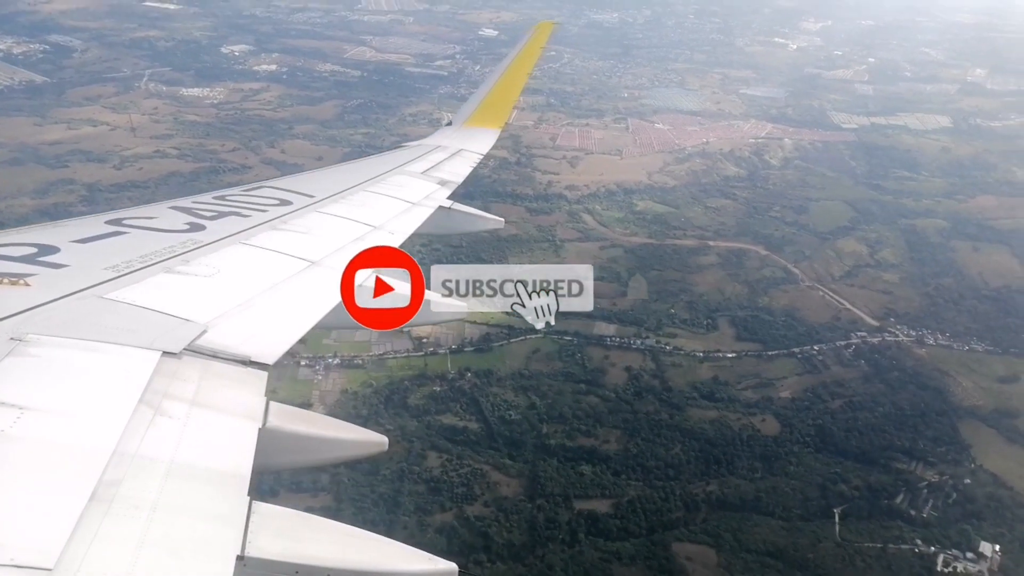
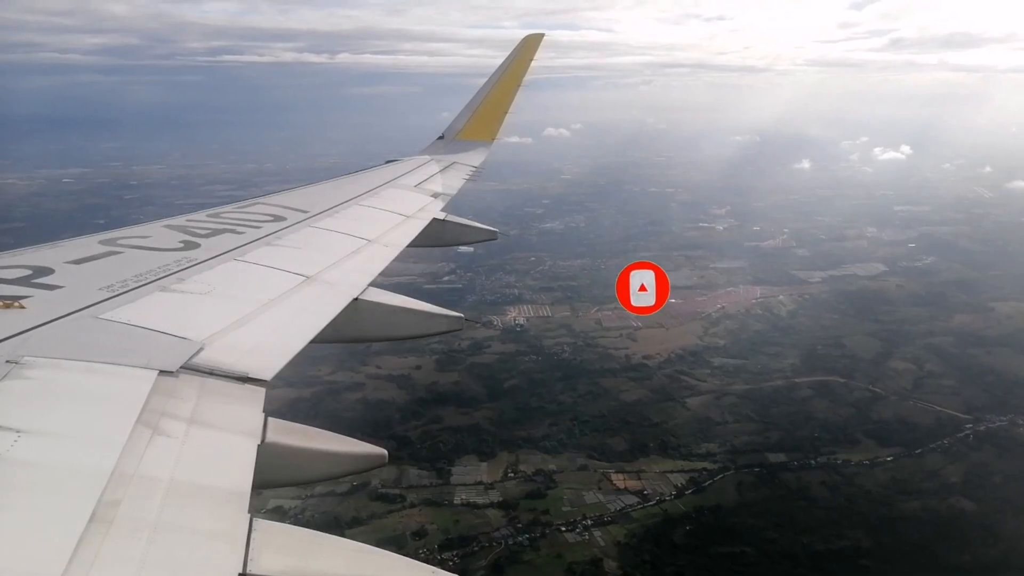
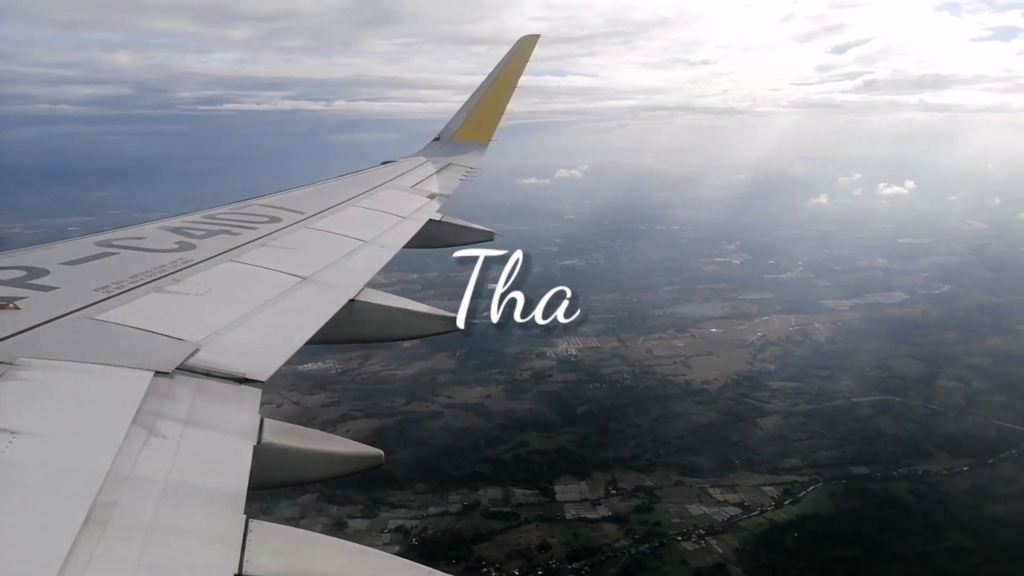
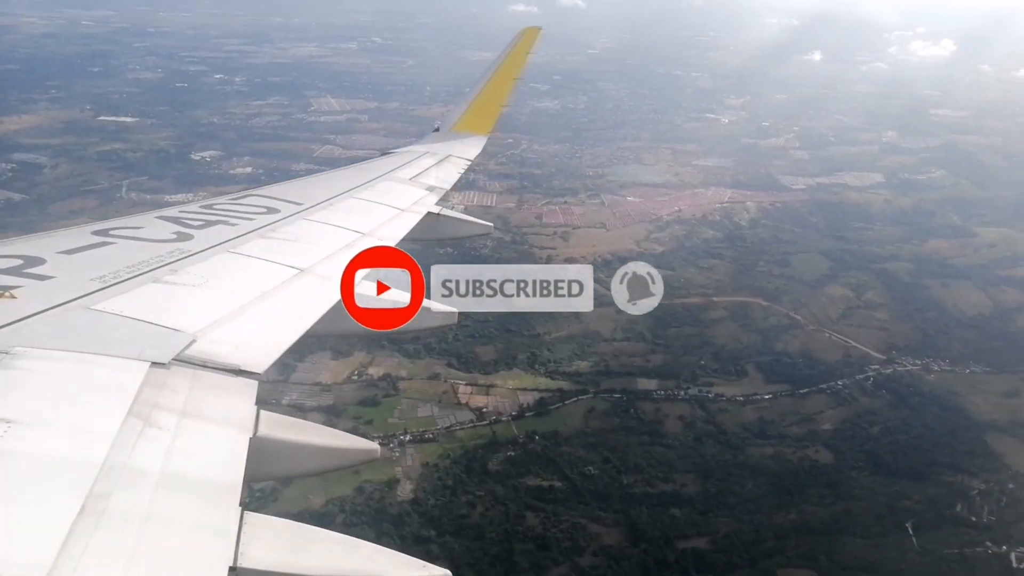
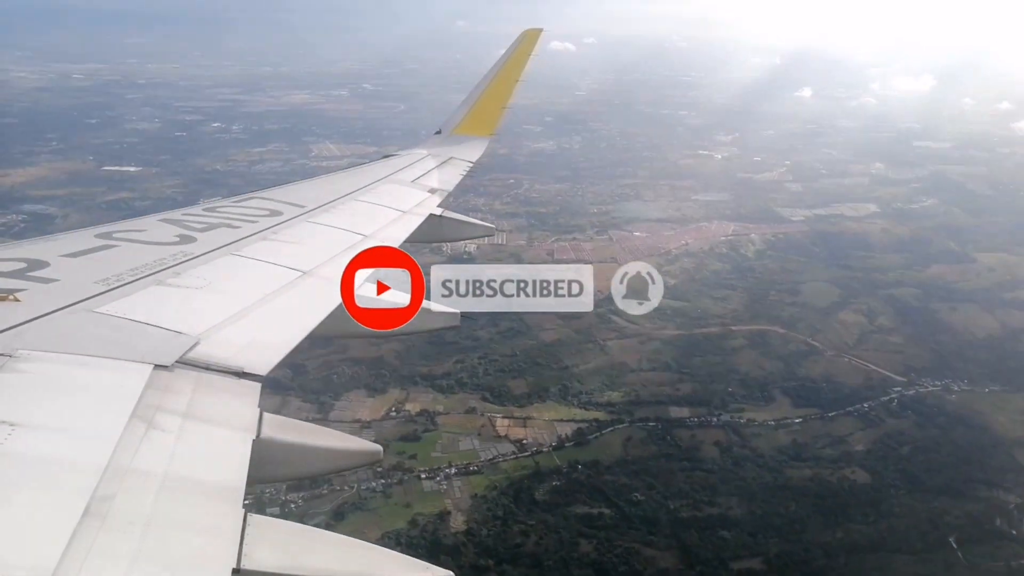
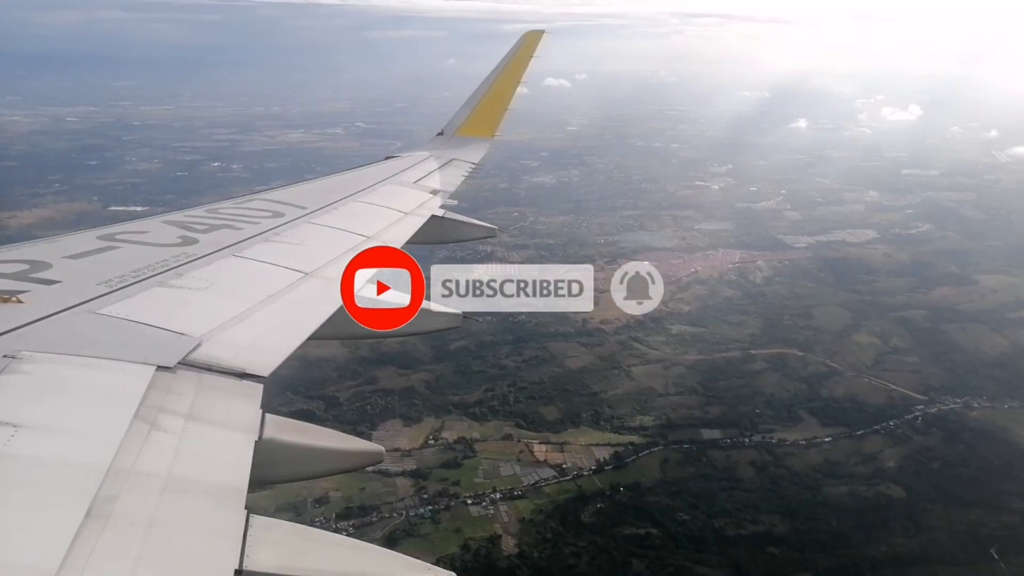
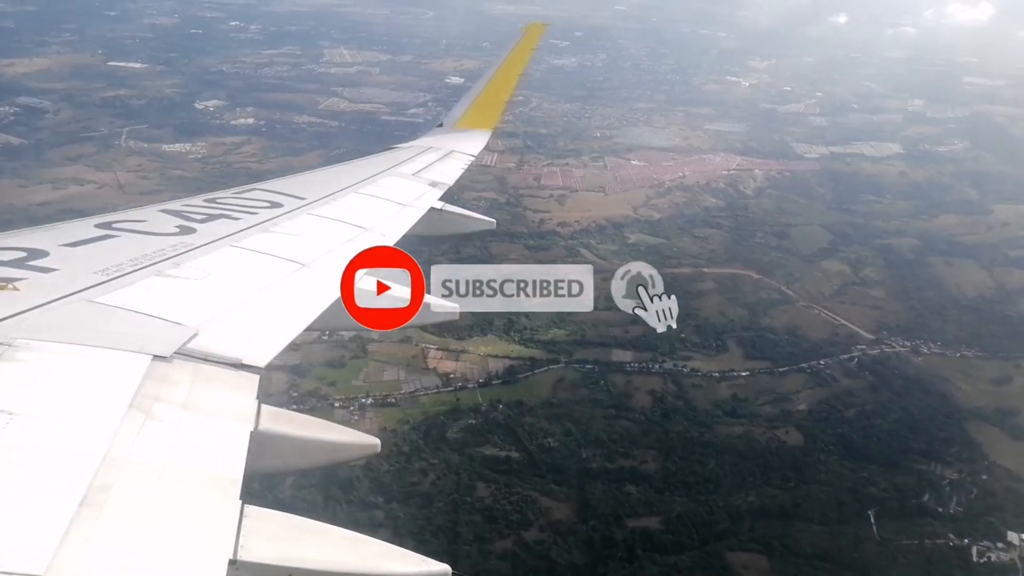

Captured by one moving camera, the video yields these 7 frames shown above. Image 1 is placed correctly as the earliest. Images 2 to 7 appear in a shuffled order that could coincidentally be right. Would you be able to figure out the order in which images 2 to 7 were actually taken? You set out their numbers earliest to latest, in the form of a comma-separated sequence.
7, 4, 5, 6, 2, 3
